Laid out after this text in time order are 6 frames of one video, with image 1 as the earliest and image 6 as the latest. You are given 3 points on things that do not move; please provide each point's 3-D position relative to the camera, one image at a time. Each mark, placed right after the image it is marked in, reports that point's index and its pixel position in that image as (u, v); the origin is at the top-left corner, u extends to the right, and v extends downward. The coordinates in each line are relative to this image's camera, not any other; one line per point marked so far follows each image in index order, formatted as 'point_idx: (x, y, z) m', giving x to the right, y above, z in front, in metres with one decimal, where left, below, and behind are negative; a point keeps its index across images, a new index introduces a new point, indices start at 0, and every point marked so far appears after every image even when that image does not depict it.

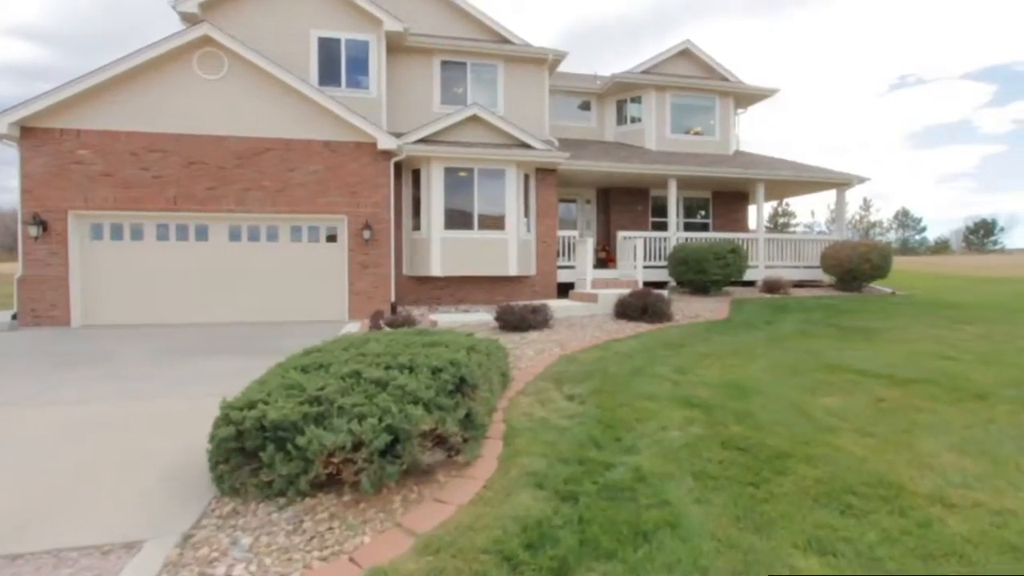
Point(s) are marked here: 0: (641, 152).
0: (+5.0, +5.3, +17.9) m
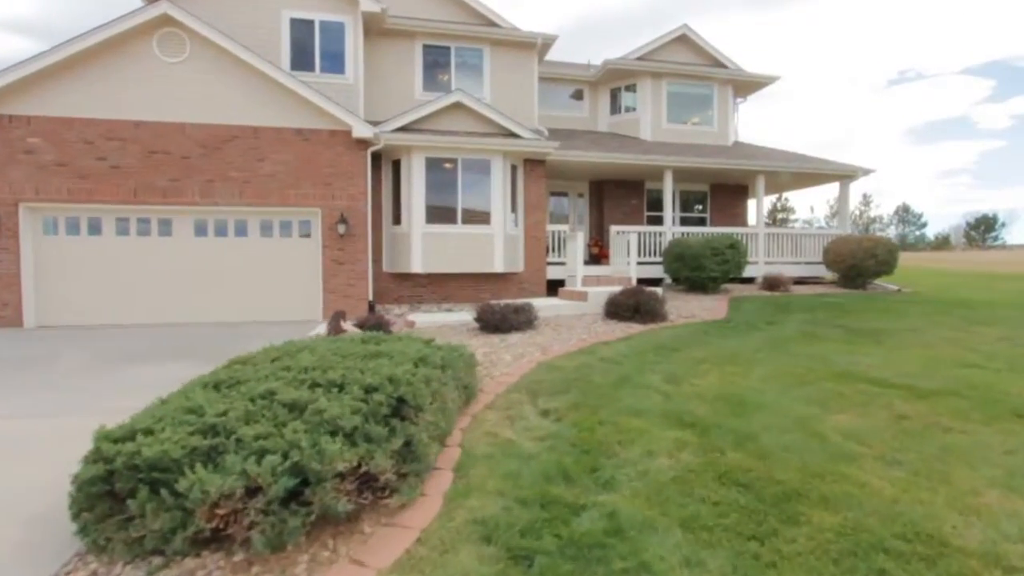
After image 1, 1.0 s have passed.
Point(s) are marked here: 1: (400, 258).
0: (+4.6, +5.4, +17.0) m
1: (-3.4, +0.9, +13.9) m
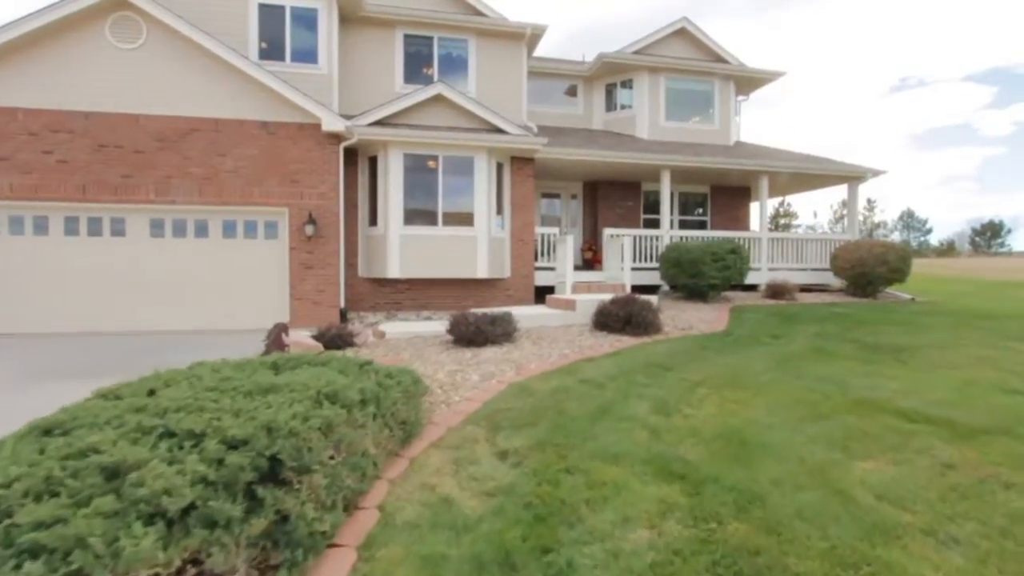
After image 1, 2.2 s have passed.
0: (+4.2, +5.1, +16.1) m
1: (-3.8, +0.7, +12.9) m
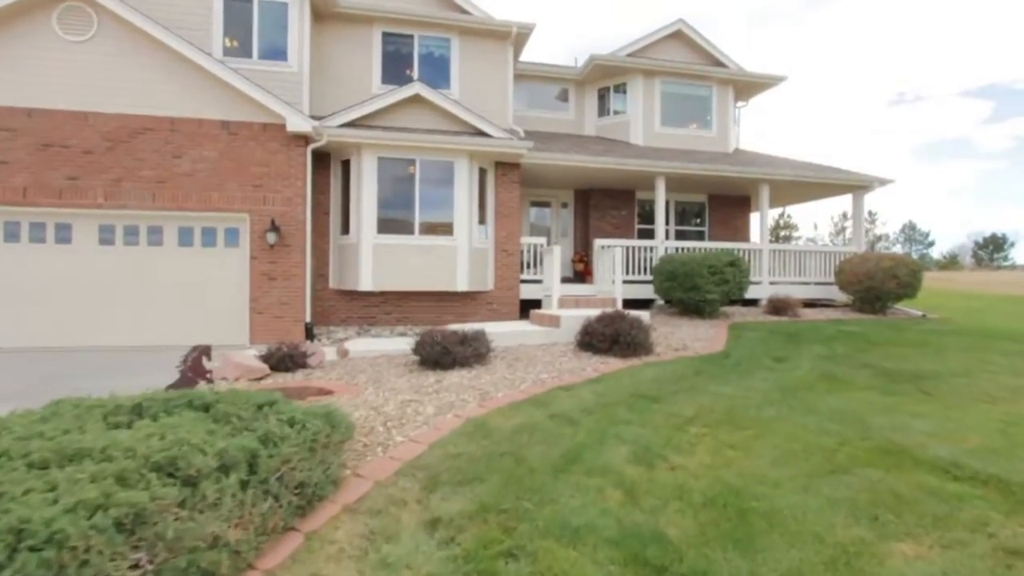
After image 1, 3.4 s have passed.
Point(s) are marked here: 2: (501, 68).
0: (+3.7, +4.7, +15.3) m
1: (-4.3, +0.4, +12.0) m
2: (-0.3, +6.5, +13.7) m
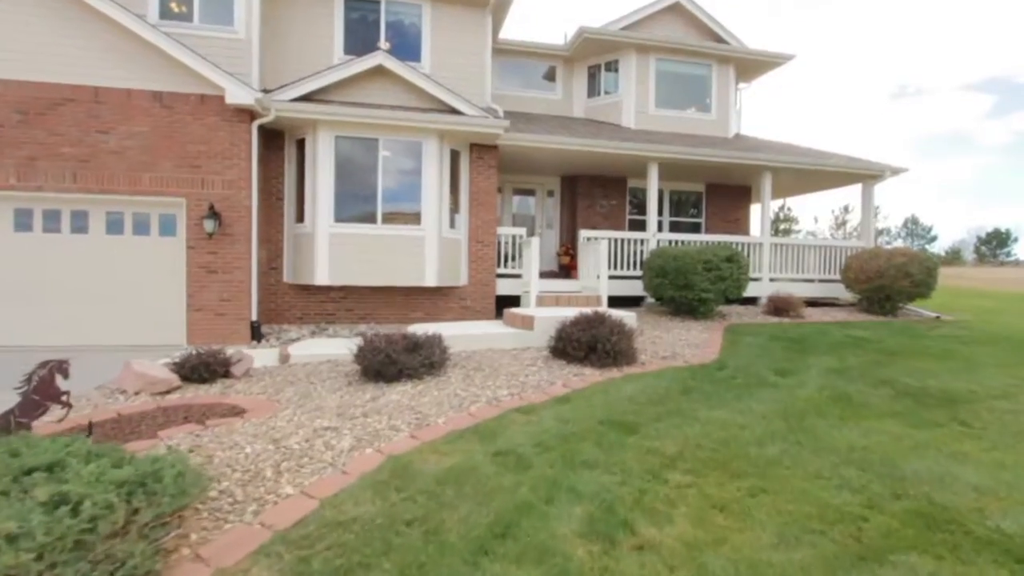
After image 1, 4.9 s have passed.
0: (+3.1, +4.8, +14.0) m
1: (-4.9, +0.5, +10.8) m
2: (-0.9, +6.7, +12.4) m
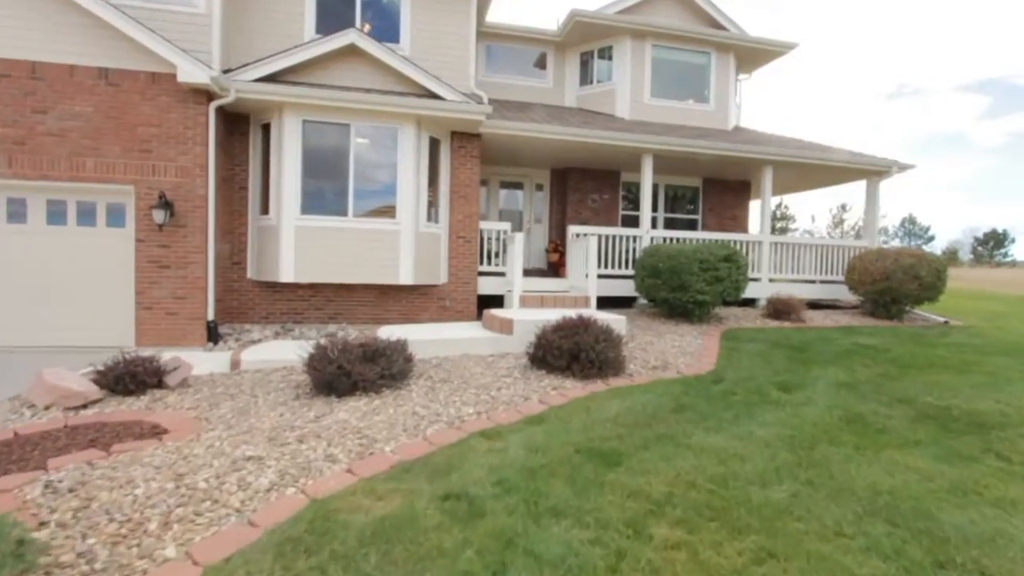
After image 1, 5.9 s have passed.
0: (+2.8, +4.8, +13.2) m
1: (-5.3, +0.6, +10.0) m
2: (-1.3, +6.7, +11.6) m
